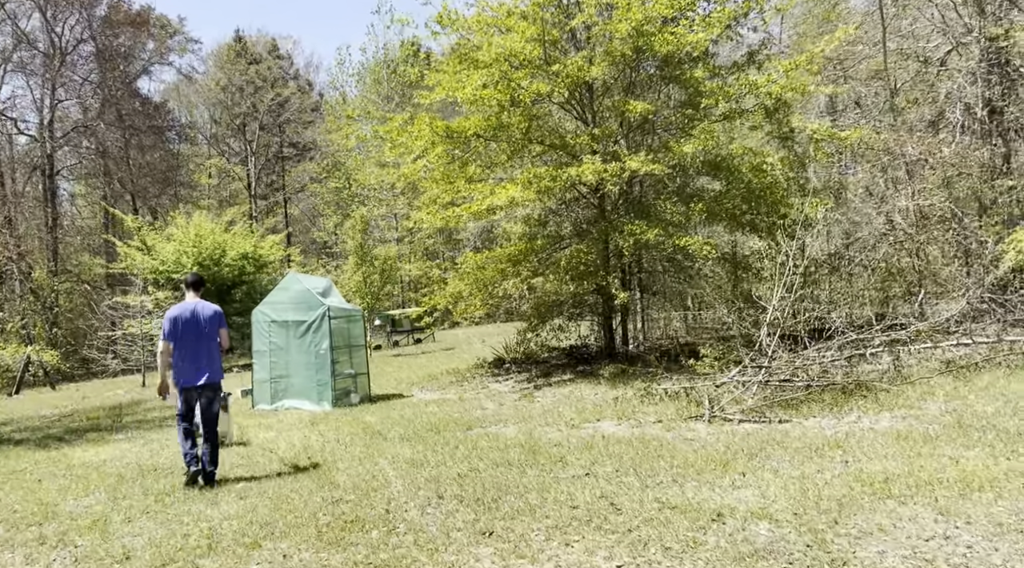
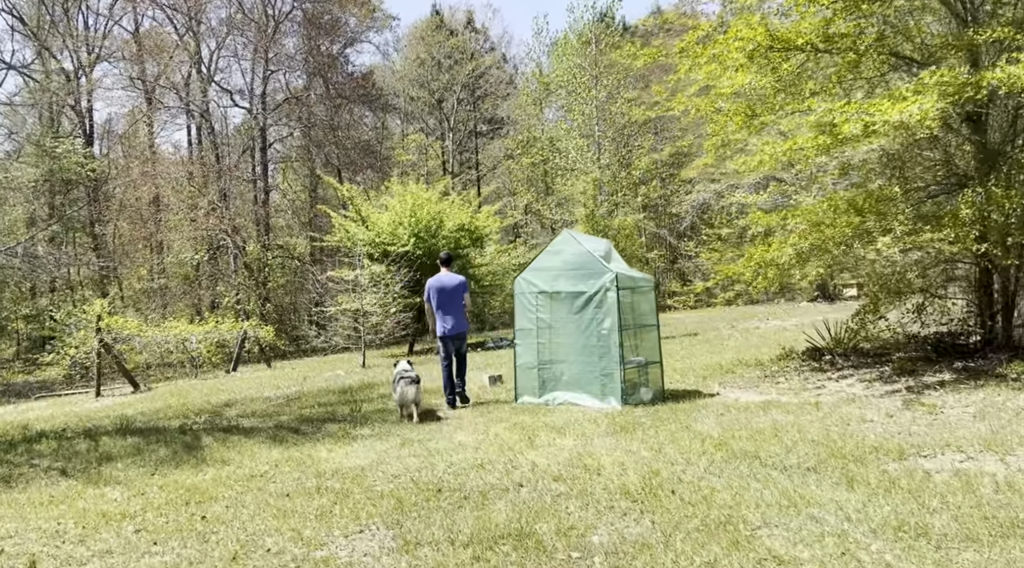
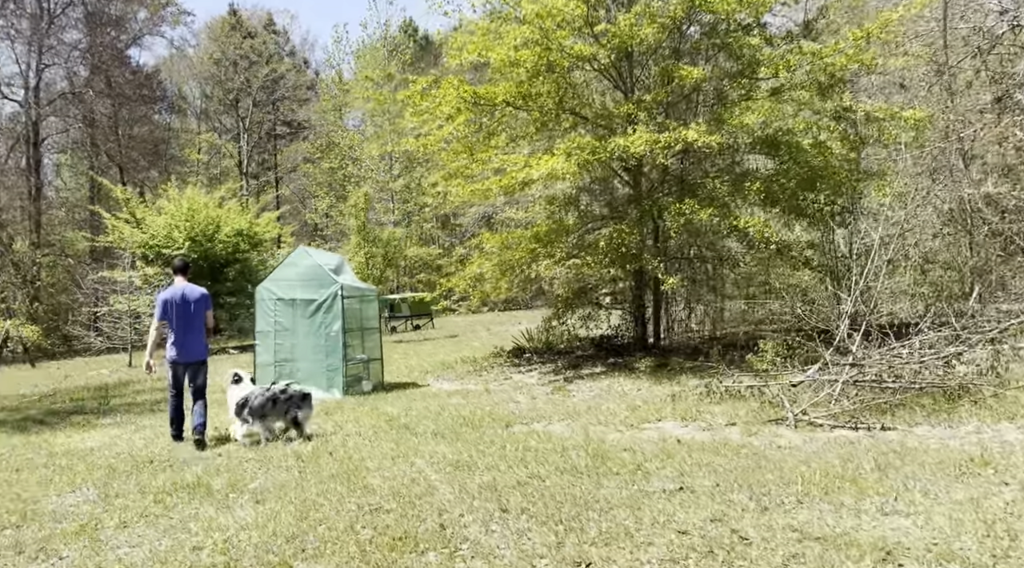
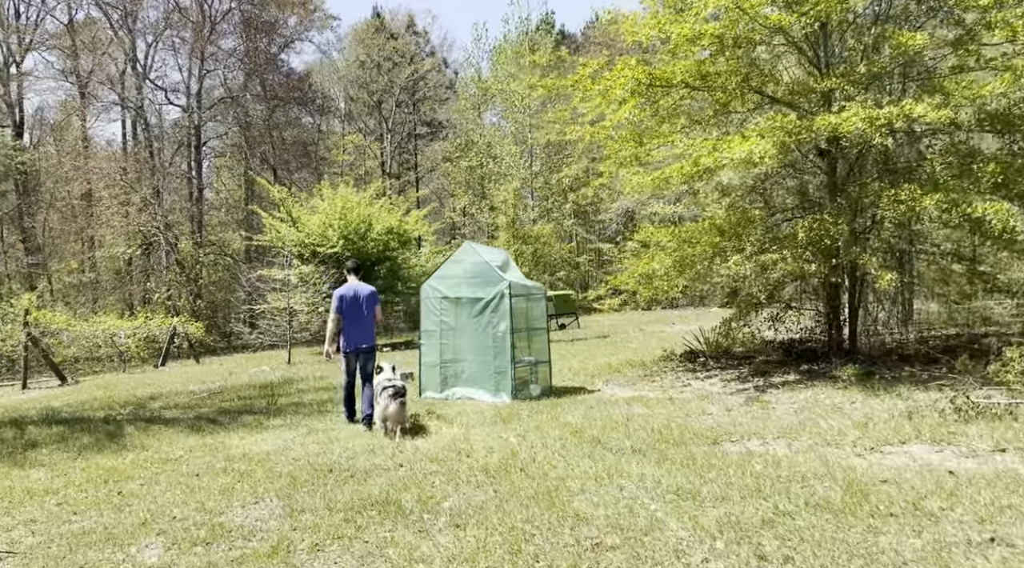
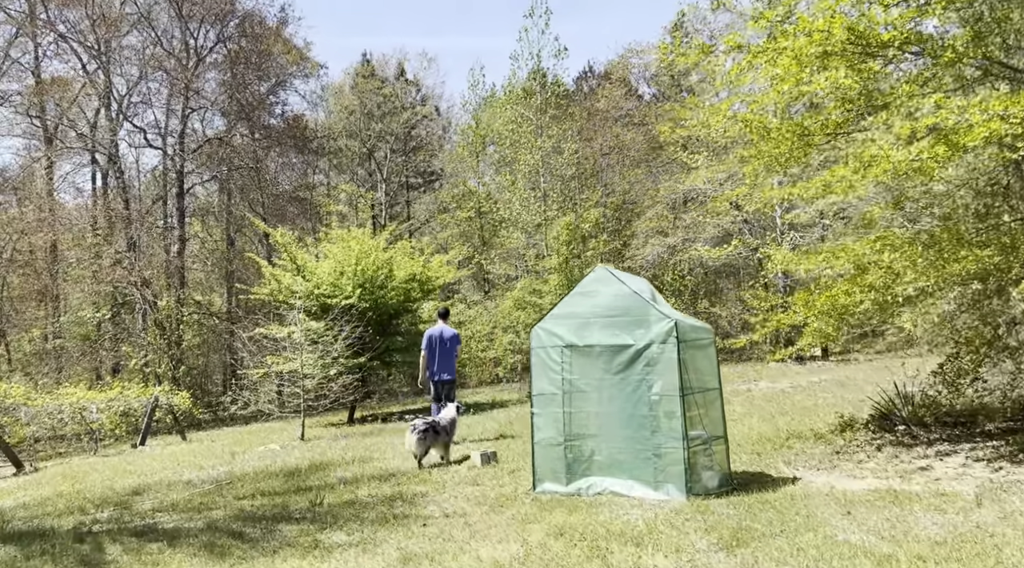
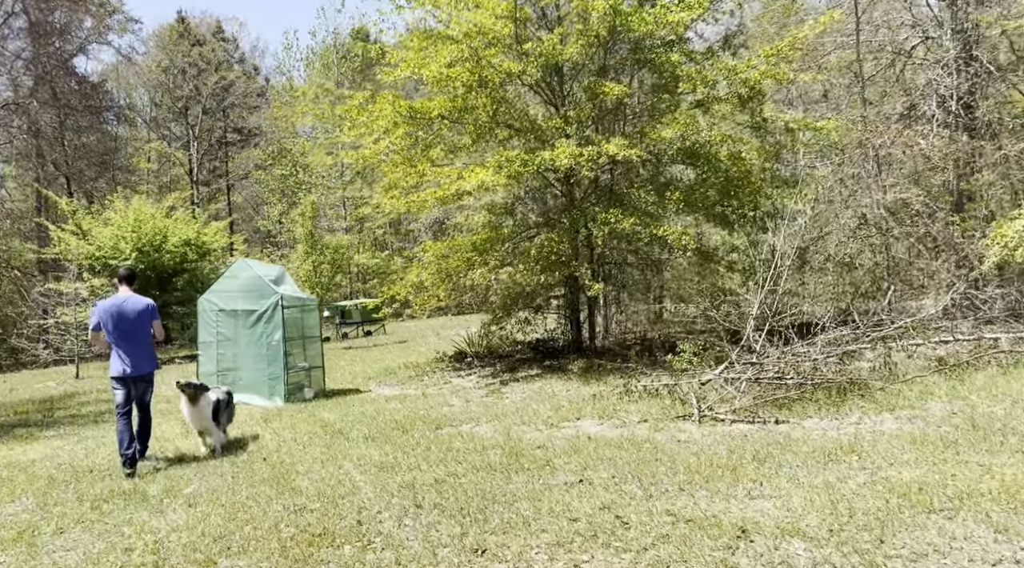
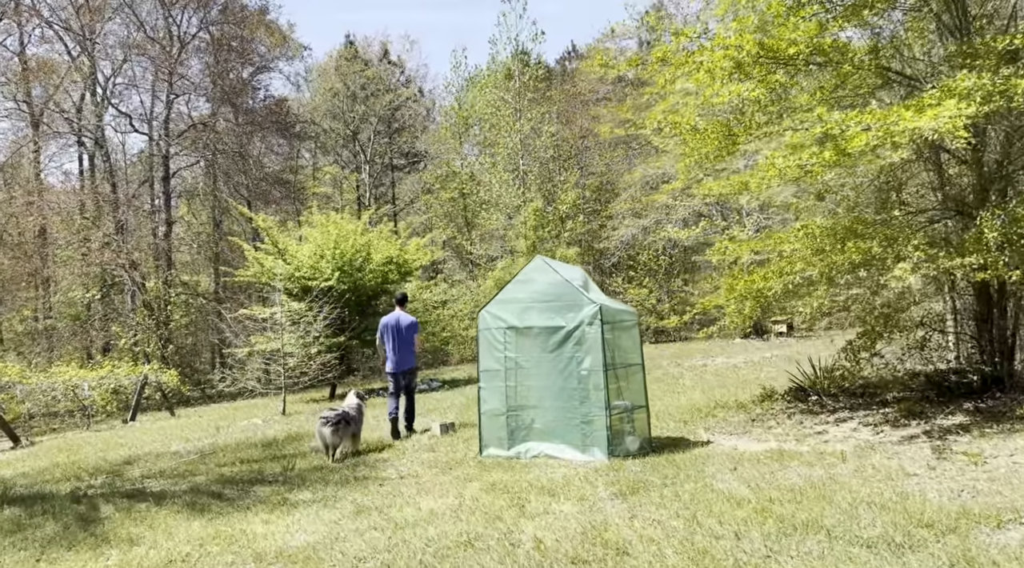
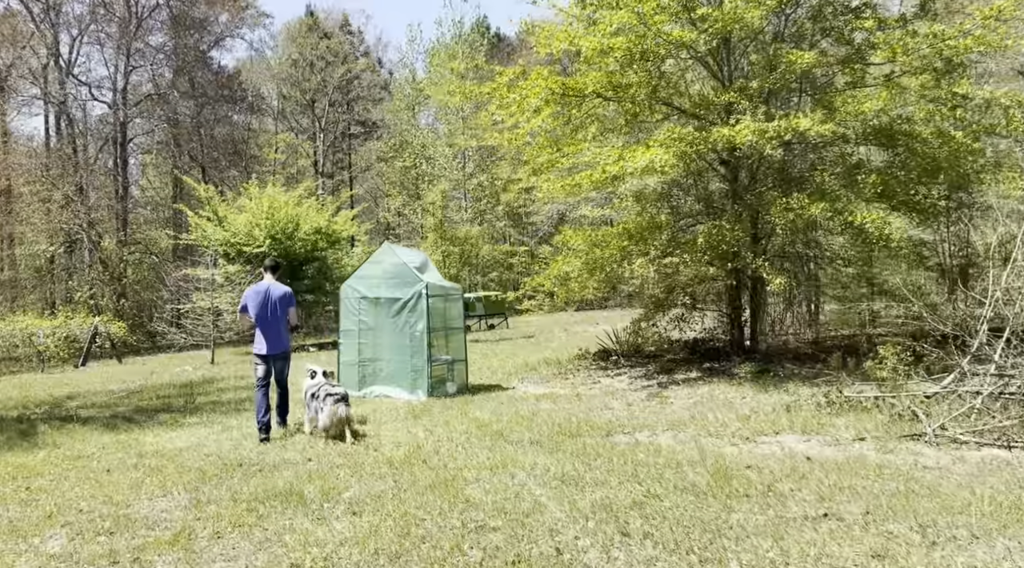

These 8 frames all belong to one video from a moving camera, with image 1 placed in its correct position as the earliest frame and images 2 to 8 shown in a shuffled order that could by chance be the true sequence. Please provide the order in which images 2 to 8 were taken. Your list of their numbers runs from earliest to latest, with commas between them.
6, 3, 8, 4, 2, 7, 5
